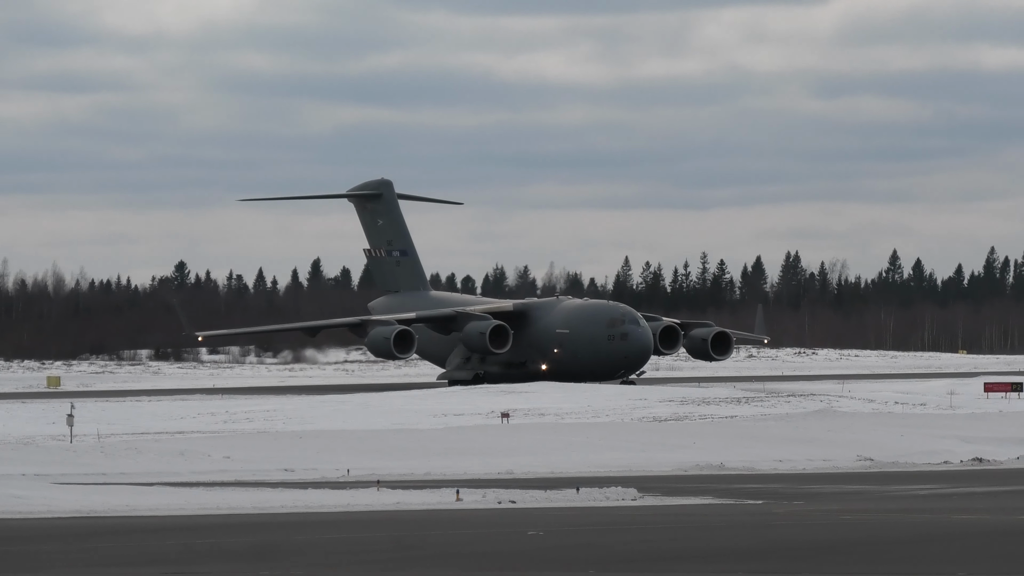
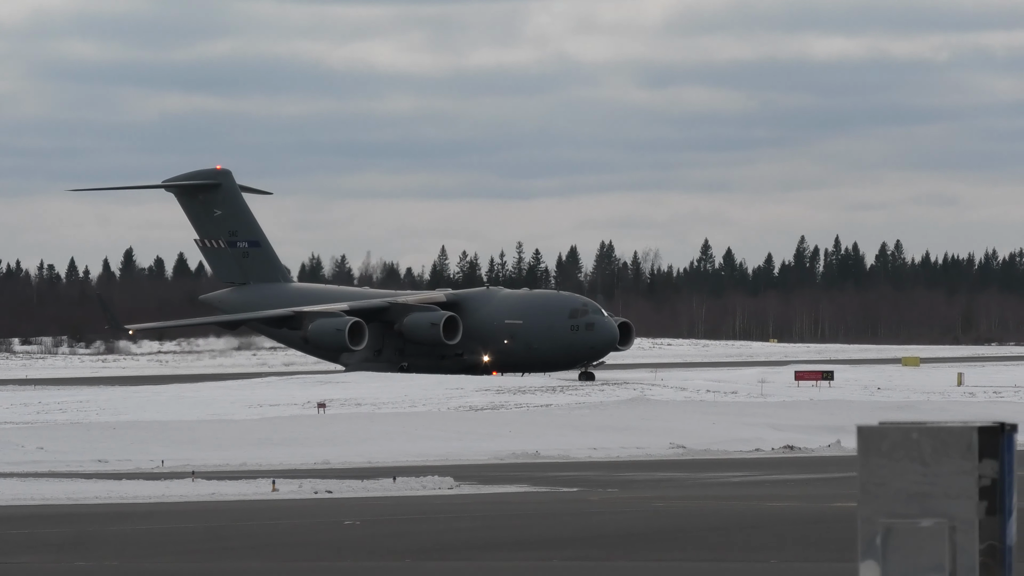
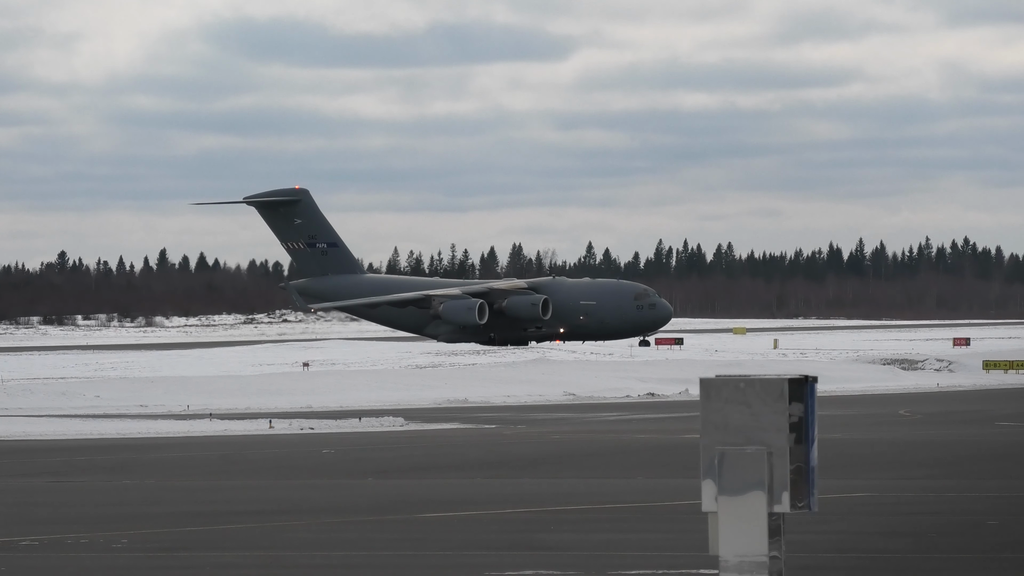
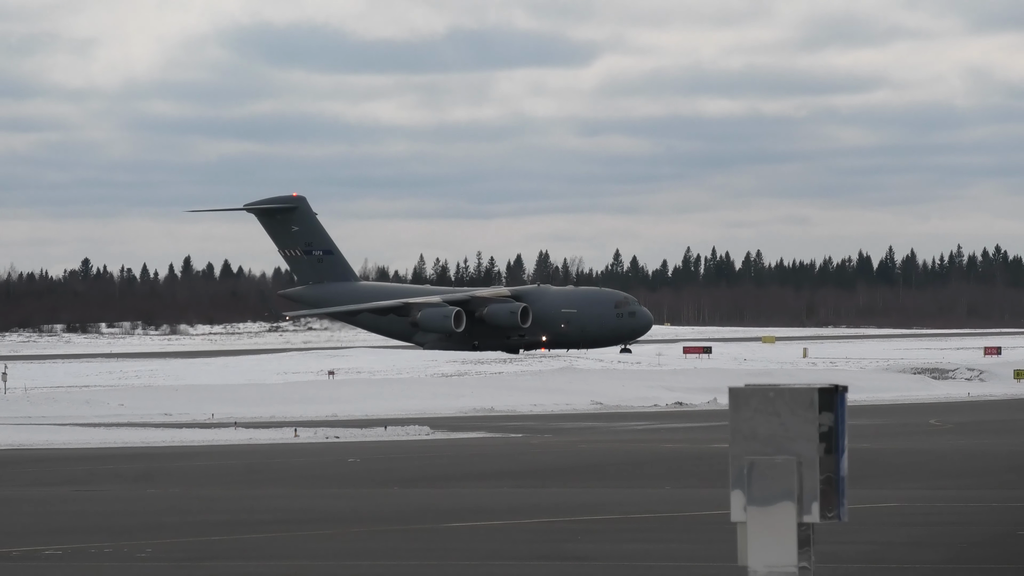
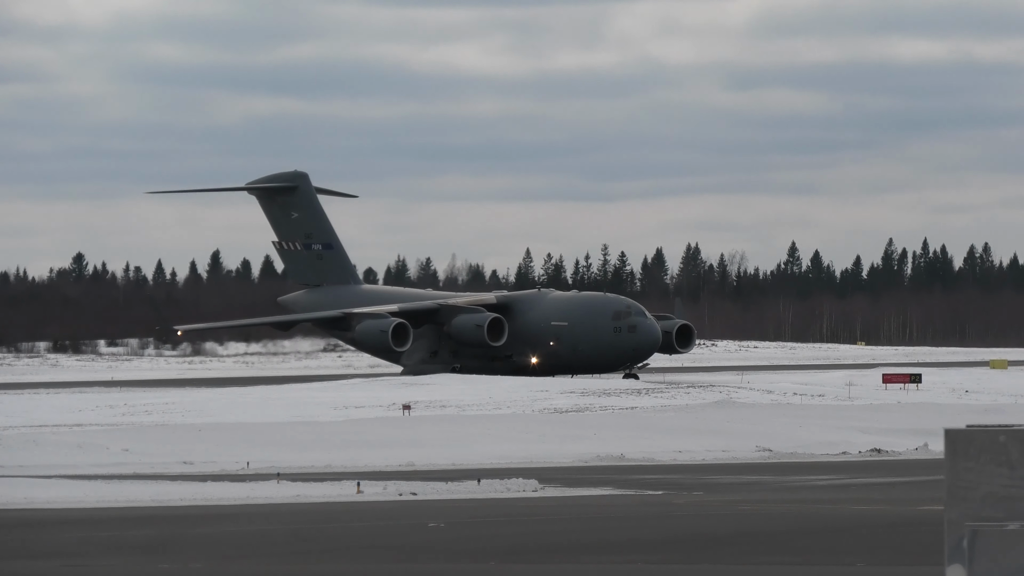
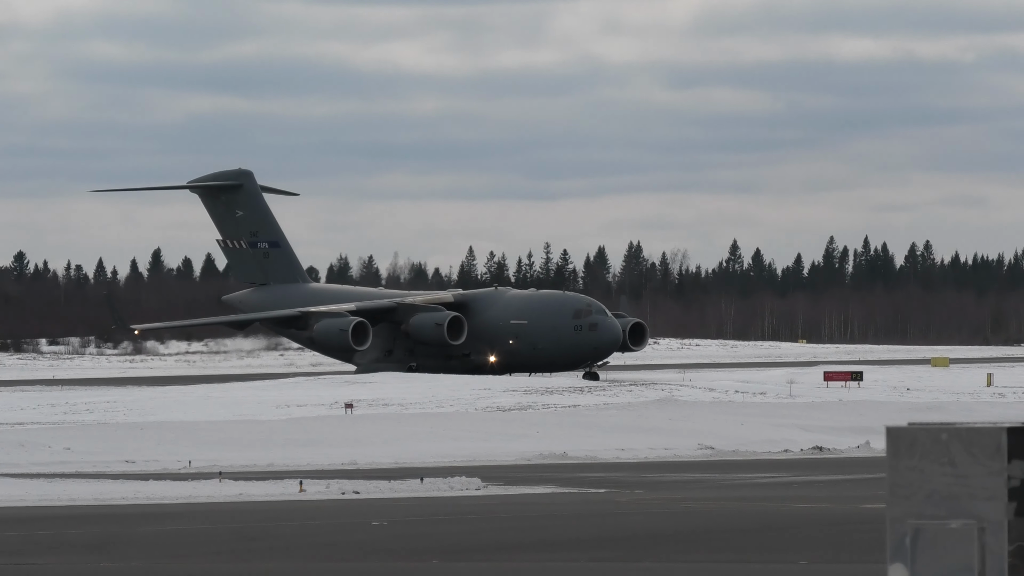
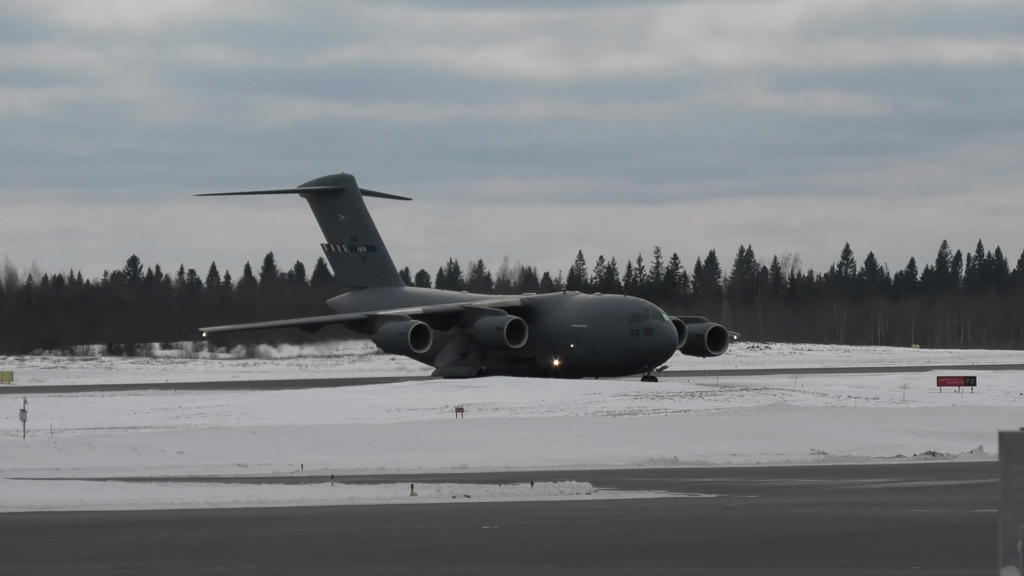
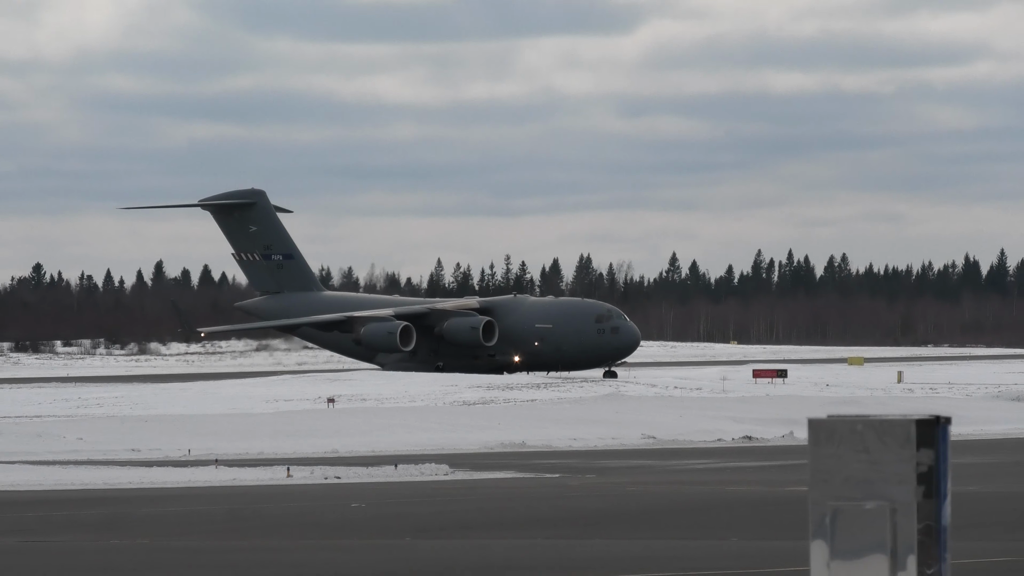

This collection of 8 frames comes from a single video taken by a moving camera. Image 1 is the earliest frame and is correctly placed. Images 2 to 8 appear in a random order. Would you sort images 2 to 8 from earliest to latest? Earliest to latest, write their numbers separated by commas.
7, 5, 6, 2, 8, 4, 3
